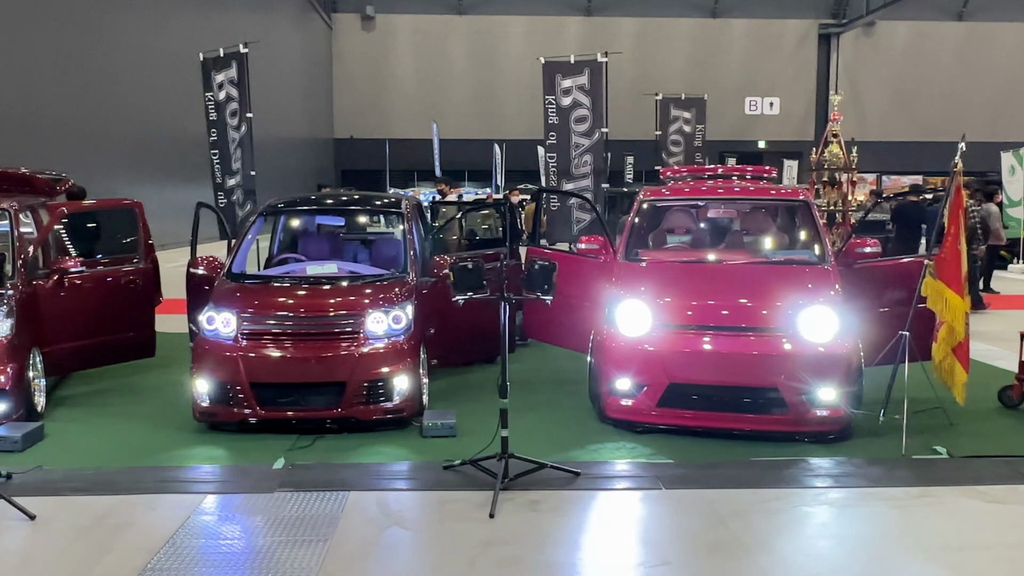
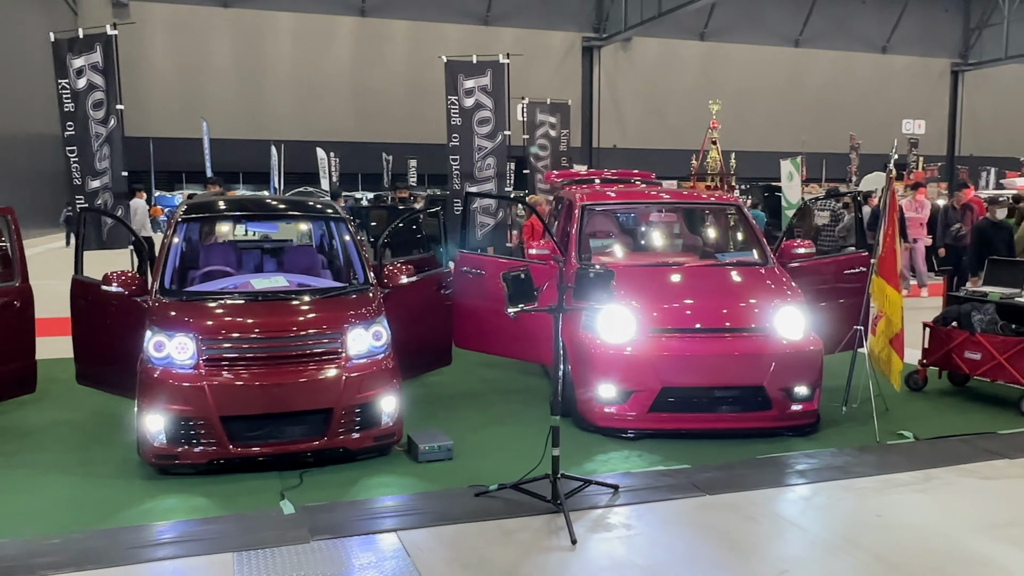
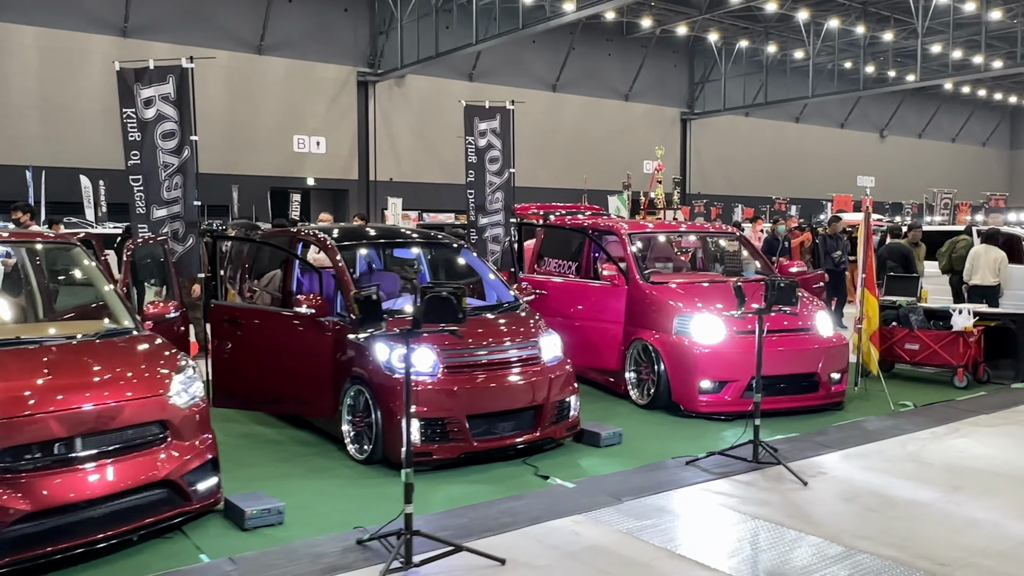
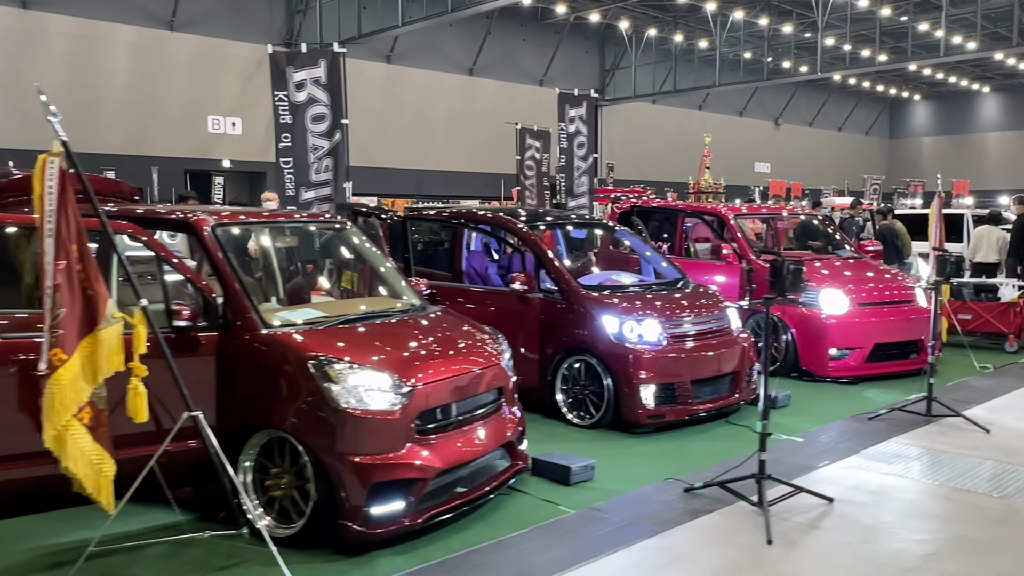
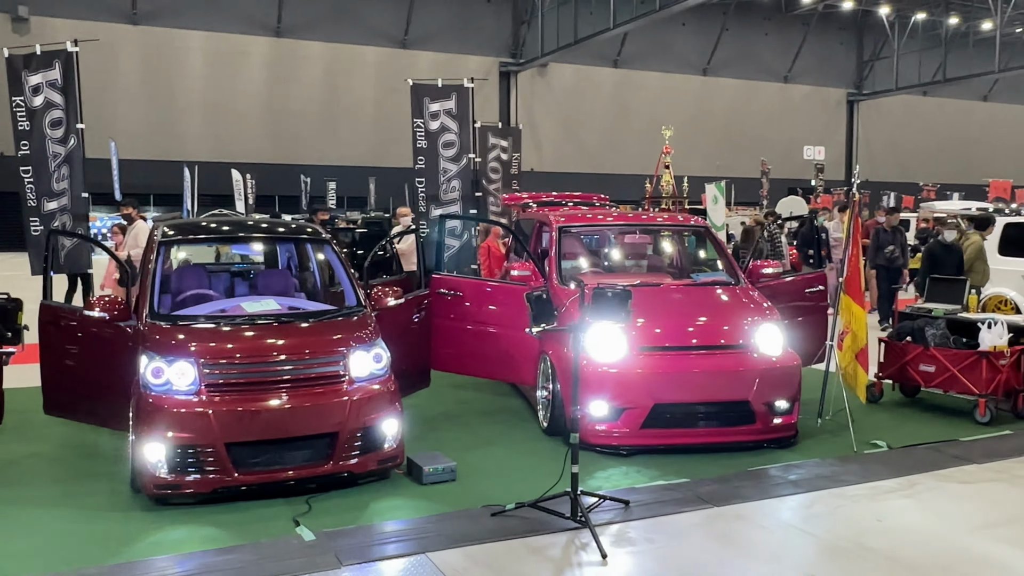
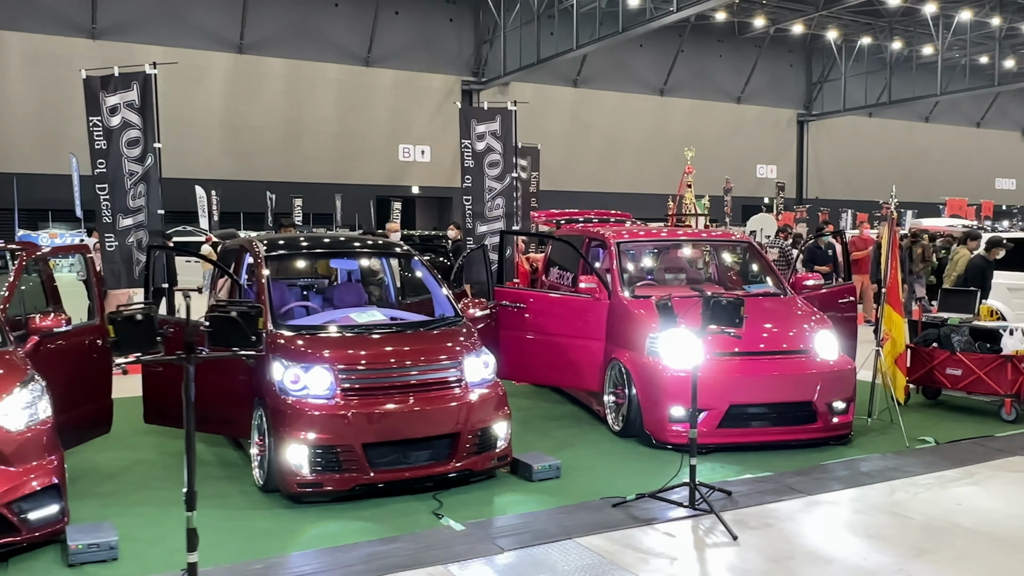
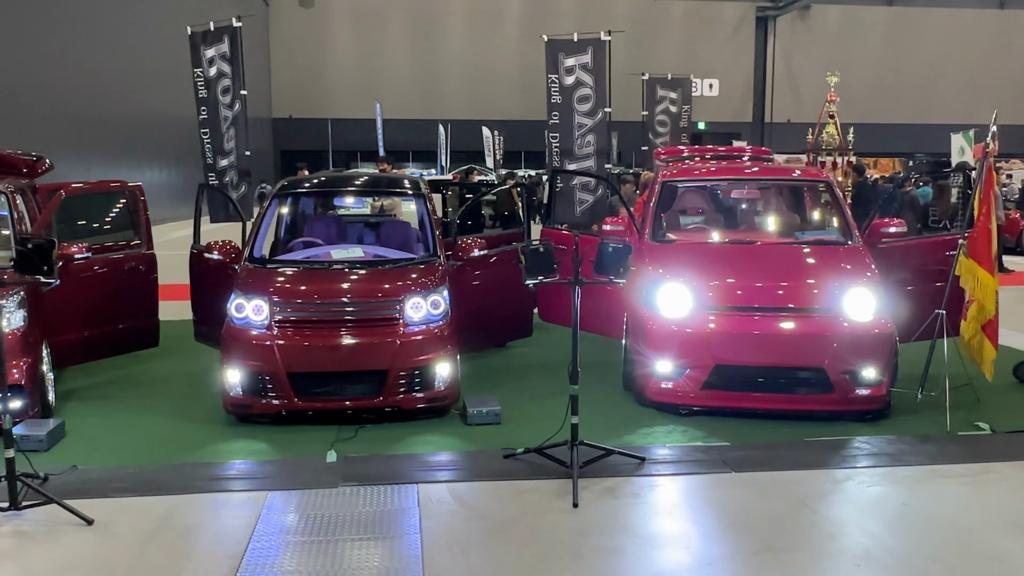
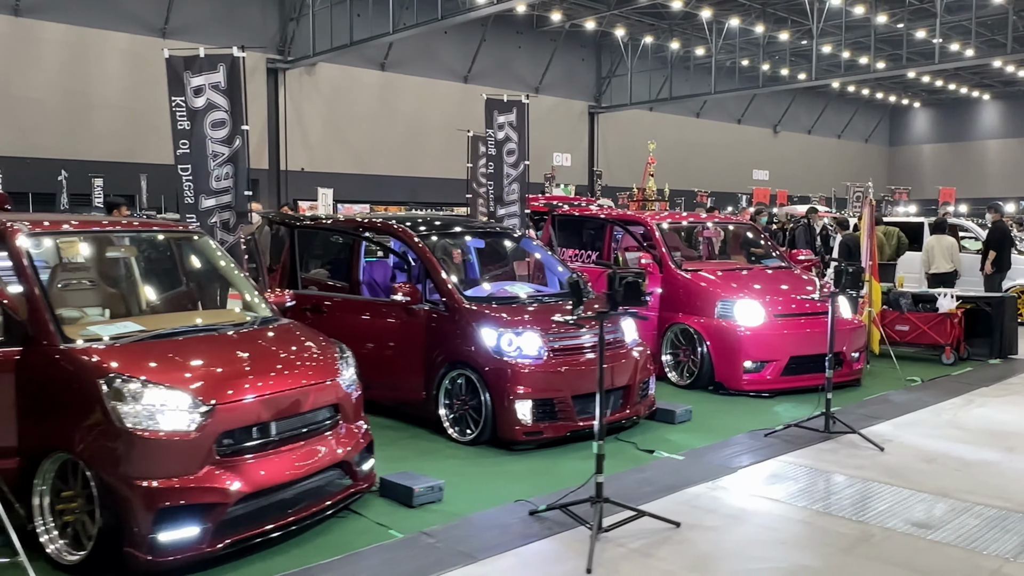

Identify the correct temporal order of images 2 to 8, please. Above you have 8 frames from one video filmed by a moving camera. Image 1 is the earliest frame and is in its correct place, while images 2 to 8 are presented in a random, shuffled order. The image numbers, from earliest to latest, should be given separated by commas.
7, 2, 5, 6, 3, 8, 4
